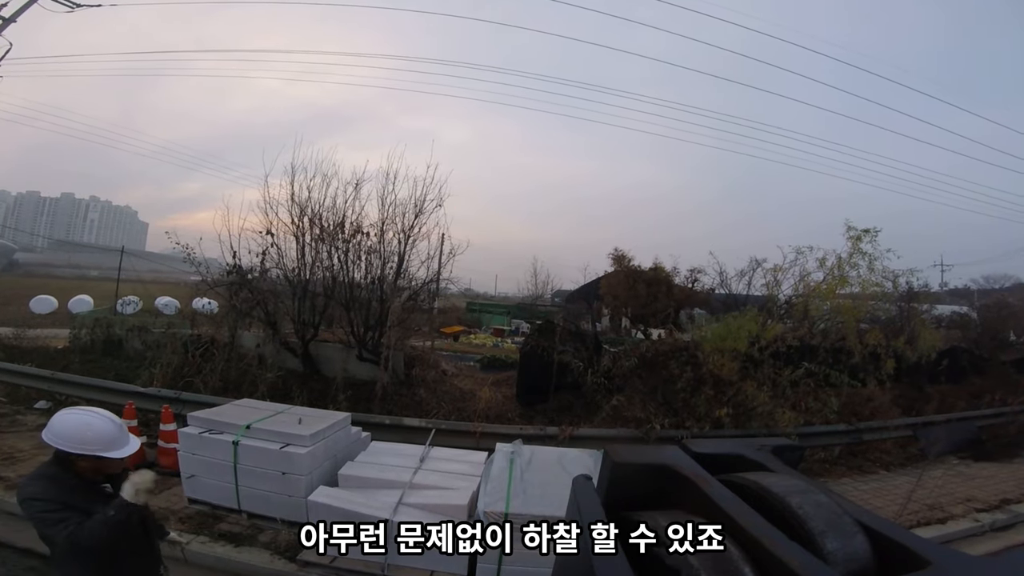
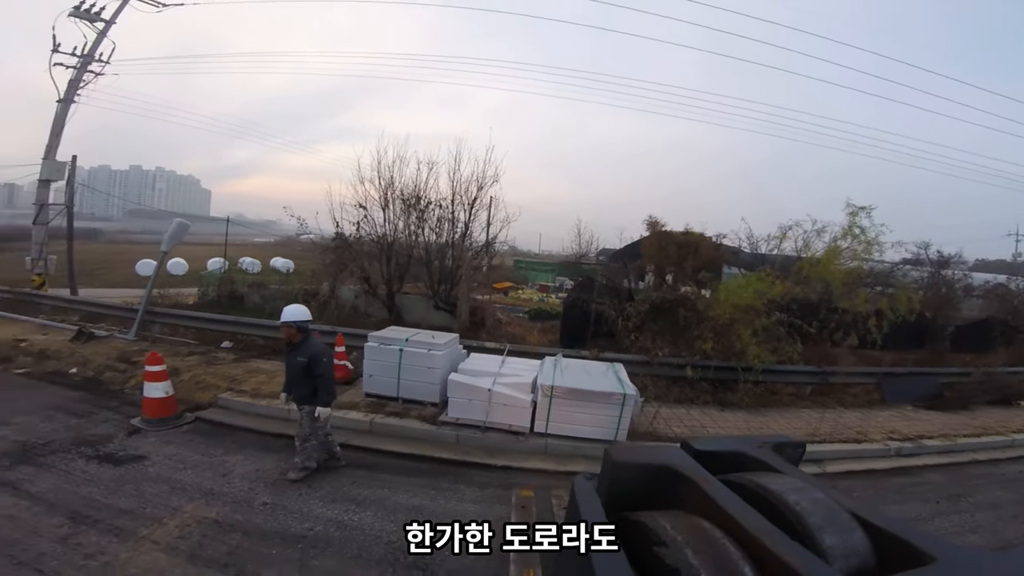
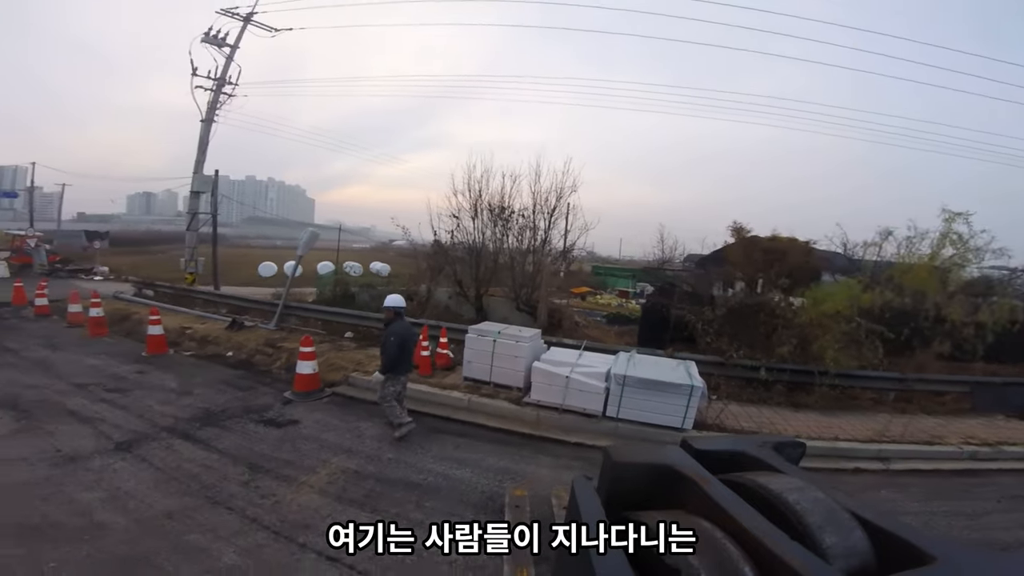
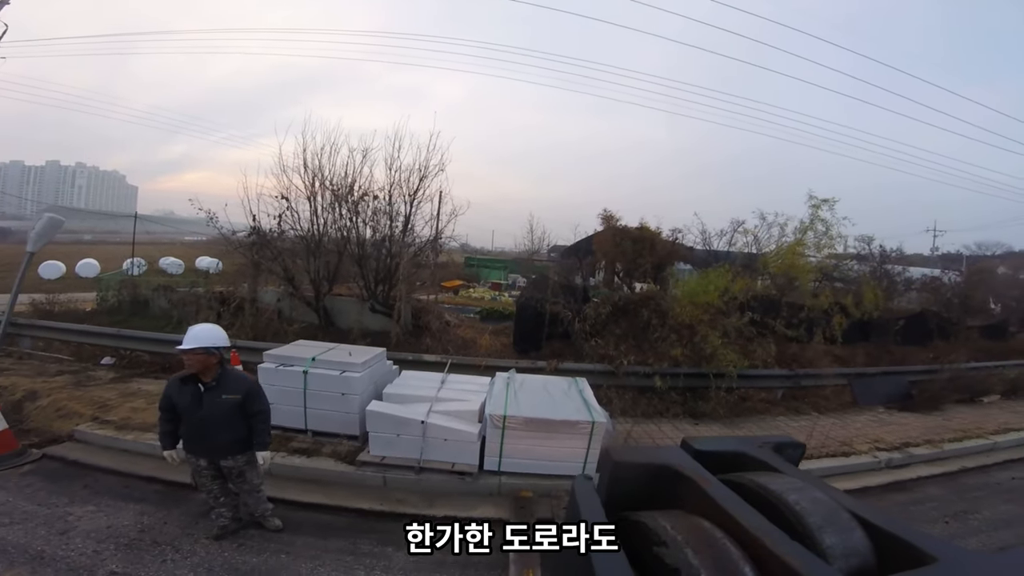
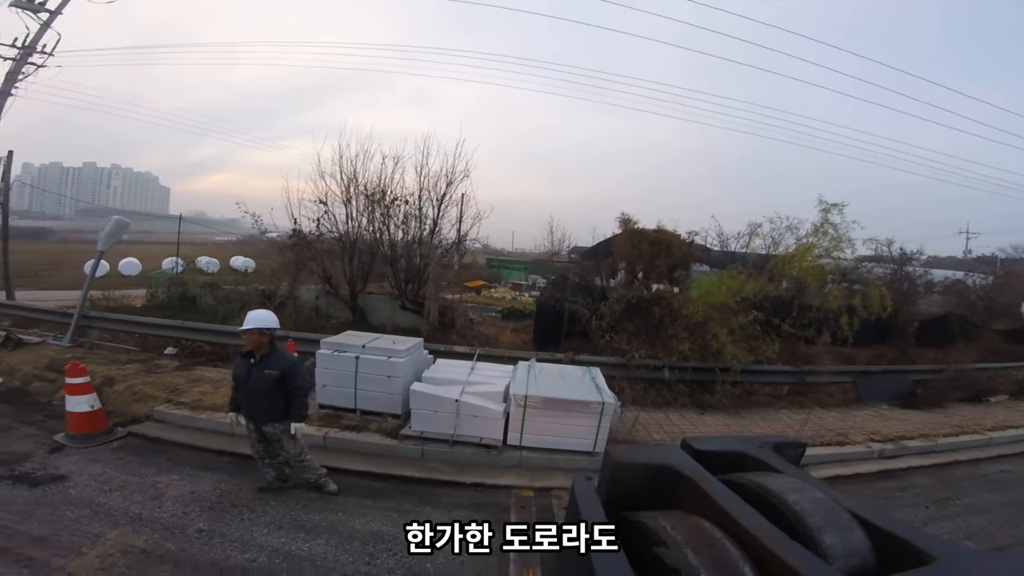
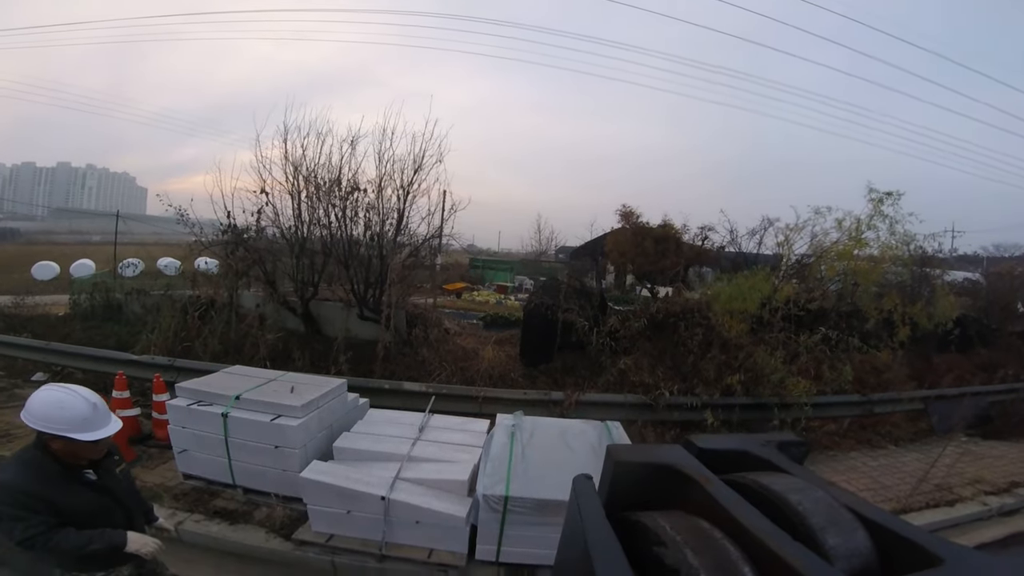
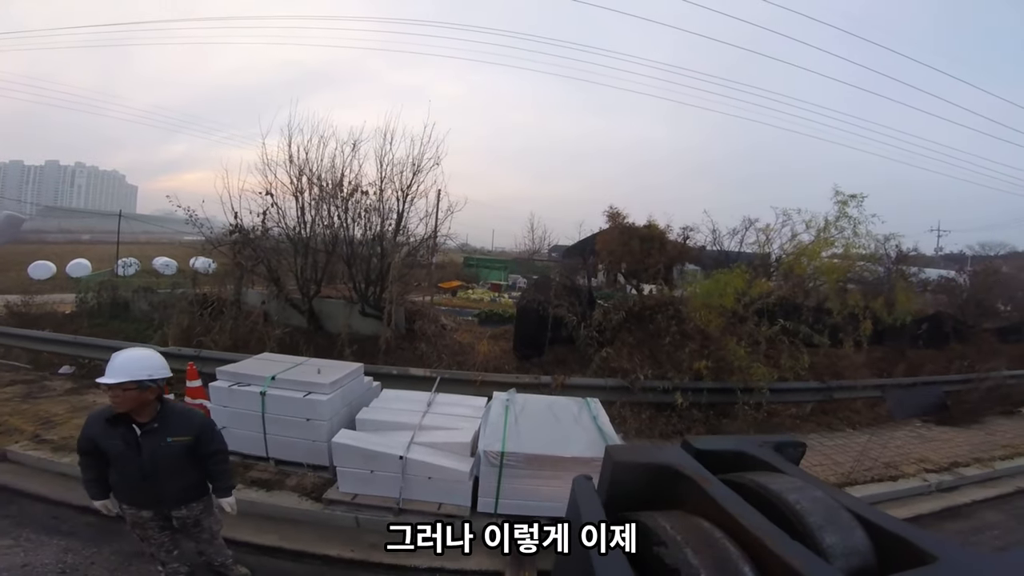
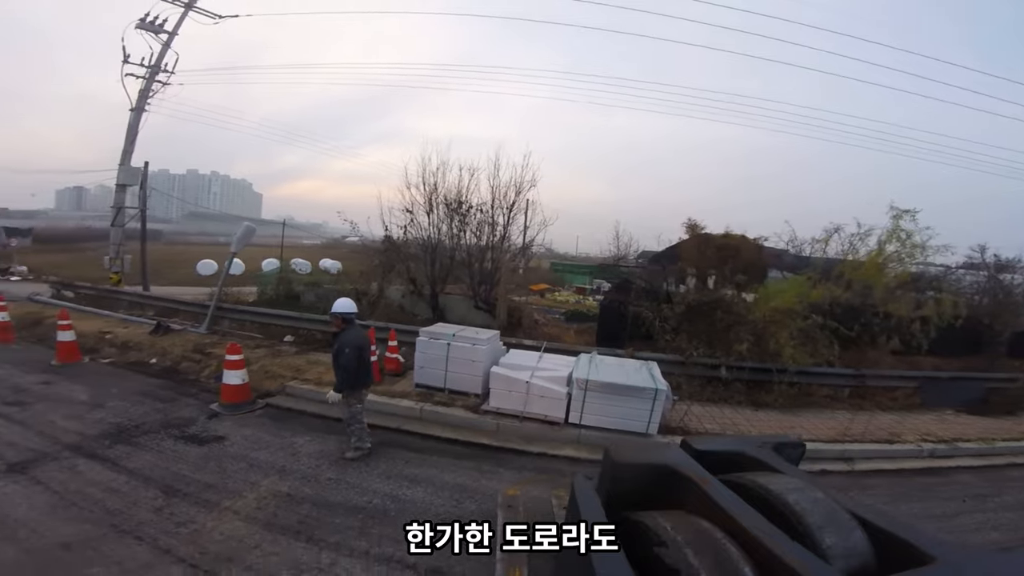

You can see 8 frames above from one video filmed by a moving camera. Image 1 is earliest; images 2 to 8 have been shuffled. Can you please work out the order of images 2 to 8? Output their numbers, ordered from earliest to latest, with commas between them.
6, 7, 4, 5, 2, 8, 3
